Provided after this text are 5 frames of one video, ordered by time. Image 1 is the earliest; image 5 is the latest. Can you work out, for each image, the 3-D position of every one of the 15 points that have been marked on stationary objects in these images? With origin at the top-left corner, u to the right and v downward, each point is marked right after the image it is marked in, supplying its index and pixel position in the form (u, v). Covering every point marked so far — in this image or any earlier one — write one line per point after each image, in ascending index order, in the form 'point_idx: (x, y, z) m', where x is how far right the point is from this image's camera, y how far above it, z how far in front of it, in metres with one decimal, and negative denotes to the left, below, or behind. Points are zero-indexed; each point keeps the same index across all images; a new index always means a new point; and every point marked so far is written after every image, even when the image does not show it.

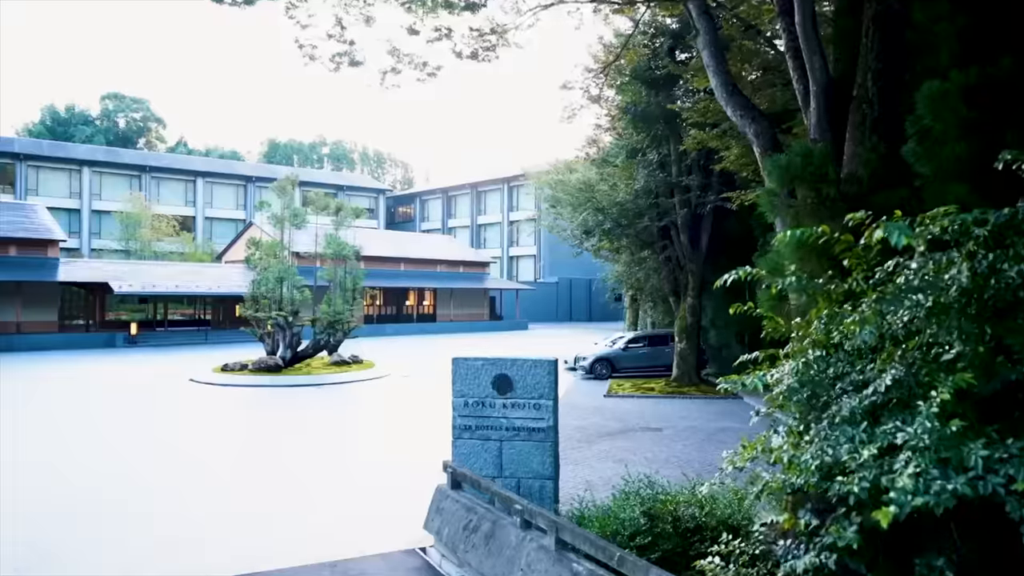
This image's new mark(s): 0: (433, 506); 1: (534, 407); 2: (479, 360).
0: (-0.7, -2.0, +6.9) m
1: (+0.2, -1.1, +7.3) m
2: (-0.3, -0.7, +7.4) m
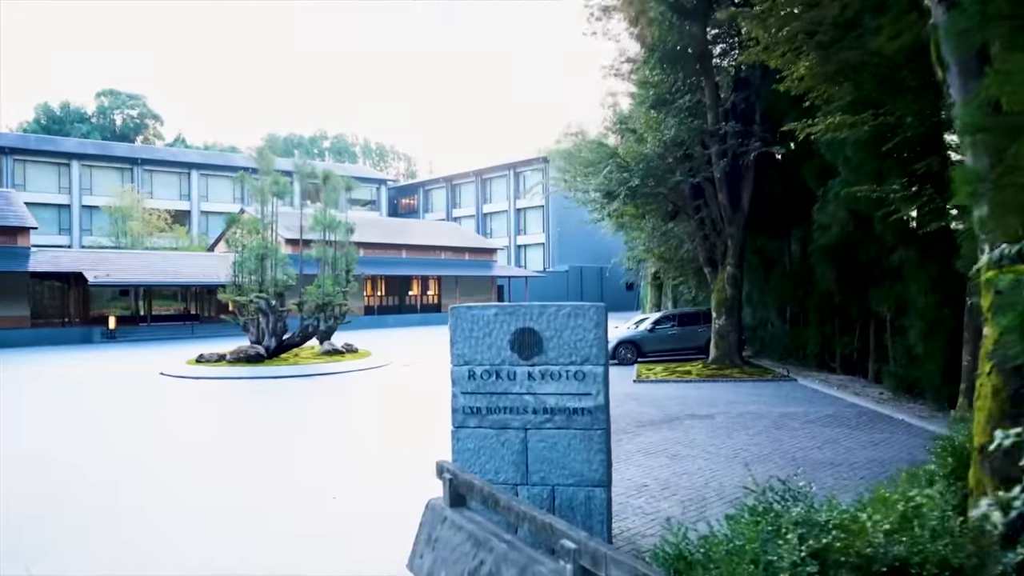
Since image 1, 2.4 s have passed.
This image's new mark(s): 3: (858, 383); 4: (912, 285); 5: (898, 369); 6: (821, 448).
0: (-0.5, -1.5, +4.5) m
1: (+0.4, -0.6, +4.9) m
2: (-0.2, -0.1, +5.0) m
3: (+6.6, -1.8, +14.3) m
4: (+6.2, 0.0, +11.7) m
5: (+6.4, -1.3, +12.5) m
6: (+3.5, -1.8, +8.6) m
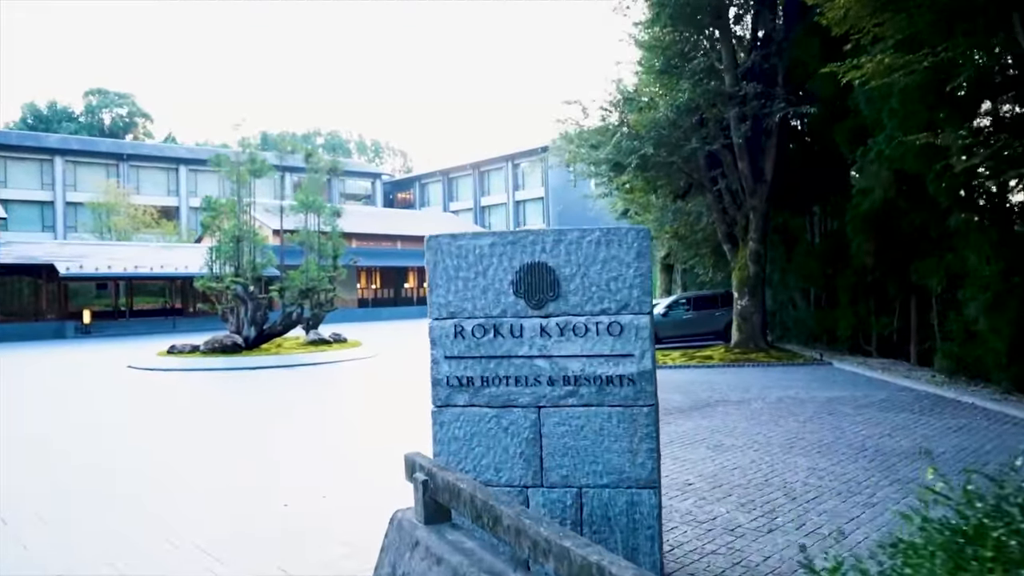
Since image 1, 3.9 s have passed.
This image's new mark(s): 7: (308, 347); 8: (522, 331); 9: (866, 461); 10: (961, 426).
0: (-0.5, -1.1, +3.0) m
1: (+0.4, -0.2, +3.4) m
2: (-0.1, +0.2, +3.5) m
3: (+6.7, -1.3, +12.9) m
4: (+6.2, +0.5, +10.2) m
5: (+6.4, -0.9, +11.0) m
6: (+3.6, -1.4, +7.1) m
7: (-5.2, -1.5, +19.3) m
8: (0.0, -0.2, +3.4) m
9: (+2.8, -1.4, +6.0) m
10: (+4.4, -1.4, +7.4) m
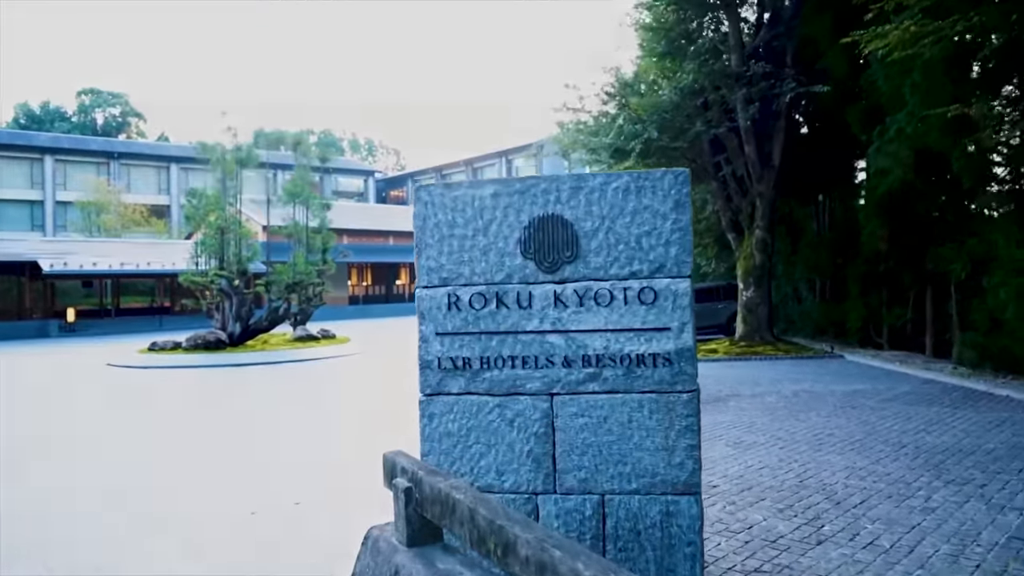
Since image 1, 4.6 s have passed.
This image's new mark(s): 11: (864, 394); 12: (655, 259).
0: (-0.5, -0.9, +2.3) m
1: (+0.4, 0.0, +2.7) m
2: (-0.1, +0.4, +2.9) m
3: (+6.6, -1.2, +12.2) m
4: (+6.2, +0.6, +9.6) m
5: (+6.4, -0.7, +10.4) m
6: (+3.6, -1.2, +6.5) m
7: (-5.3, -1.4, +18.6) m
8: (+0.1, 0.0, +2.8) m
9: (+2.8, -1.2, +5.4) m
10: (+4.4, -1.2, +6.8) m
11: (+4.0, -1.2, +8.6) m
12: (+0.5, +0.1, +2.7) m
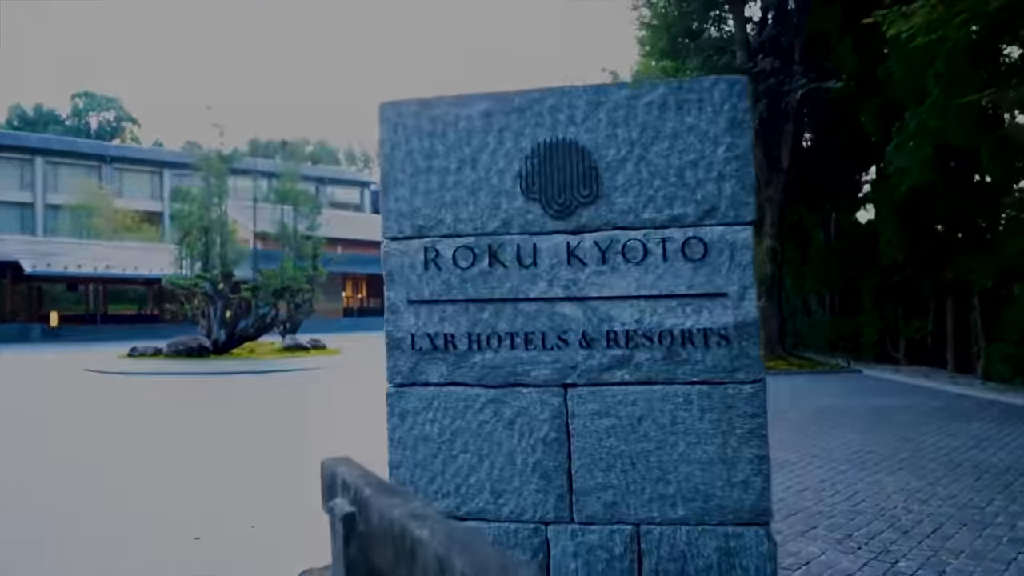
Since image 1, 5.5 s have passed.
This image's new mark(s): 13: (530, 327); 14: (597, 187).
0: (-0.5, -0.8, +1.6) m
1: (+0.4, +0.1, +2.0) m
2: (-0.1, +0.5, +2.1) m
3: (+6.6, -1.3, +11.5) m
4: (+6.2, +0.6, +8.9) m
5: (+6.4, -0.8, +9.7) m
6: (+3.6, -1.2, +5.7) m
7: (-5.4, -1.5, +17.9) m
8: (+0.1, +0.1, +2.1) m
9: (+2.8, -1.2, +4.6) m
10: (+4.4, -1.2, +6.0) m
11: (+4.0, -1.3, +7.8) m
12: (+0.5, +0.2, +2.0) m
13: (+0.1, -0.1, +2.1) m
14: (+0.2, +0.3, +2.0) m
